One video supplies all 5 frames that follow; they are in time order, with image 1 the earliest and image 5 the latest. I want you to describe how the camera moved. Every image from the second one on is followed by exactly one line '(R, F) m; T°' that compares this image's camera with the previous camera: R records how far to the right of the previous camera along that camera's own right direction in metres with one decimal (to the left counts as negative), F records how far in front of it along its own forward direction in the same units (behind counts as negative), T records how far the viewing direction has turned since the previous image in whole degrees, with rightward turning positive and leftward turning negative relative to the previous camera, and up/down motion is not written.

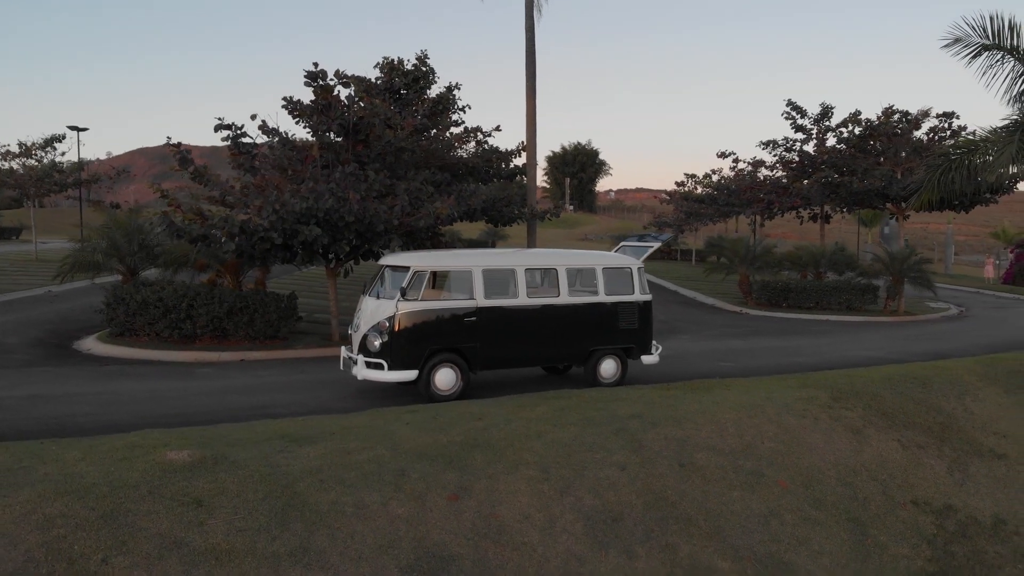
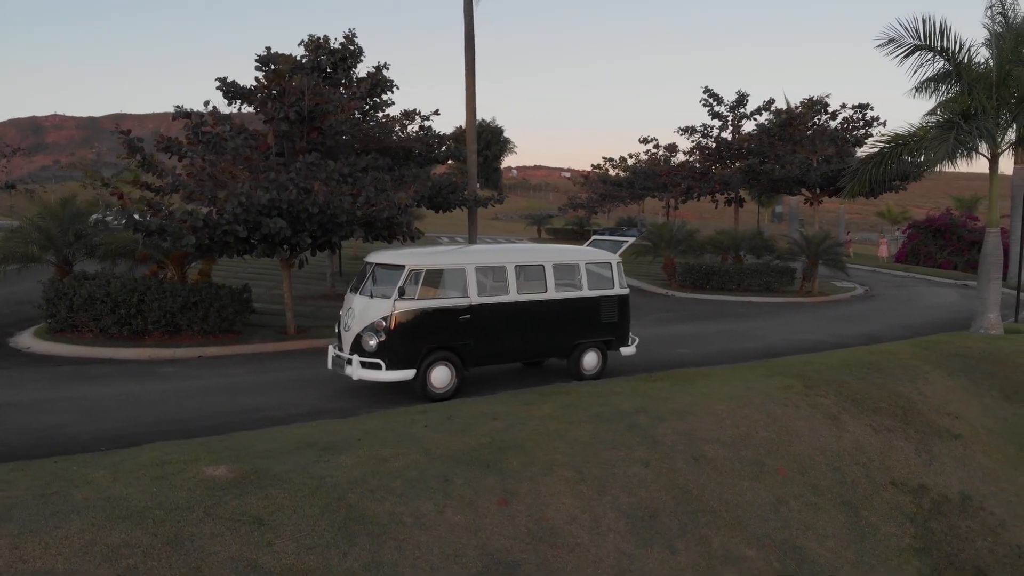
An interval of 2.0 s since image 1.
(-1.2, 0.0) m; +7°
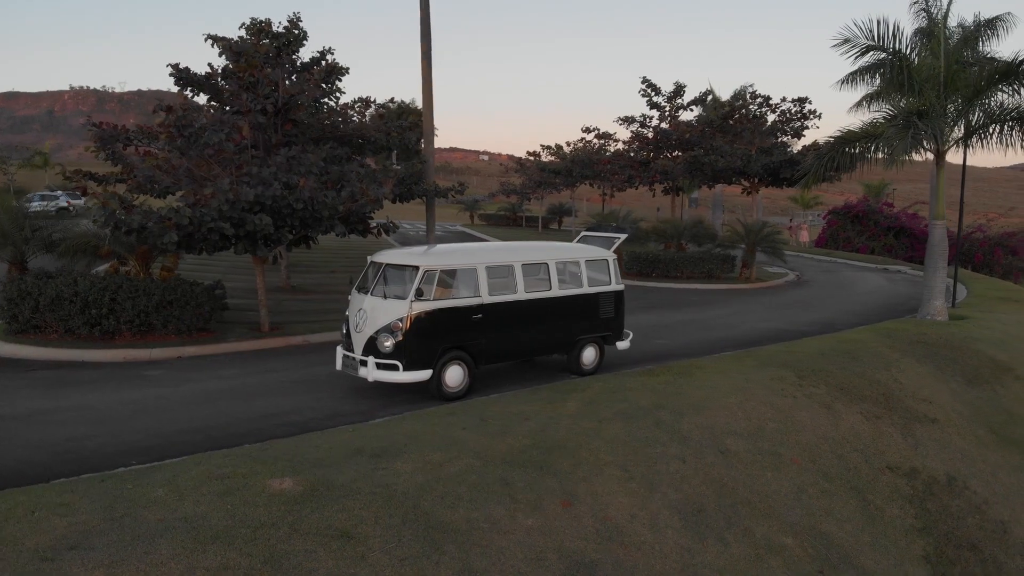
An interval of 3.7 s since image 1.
(-1.2, 0.0) m; +6°
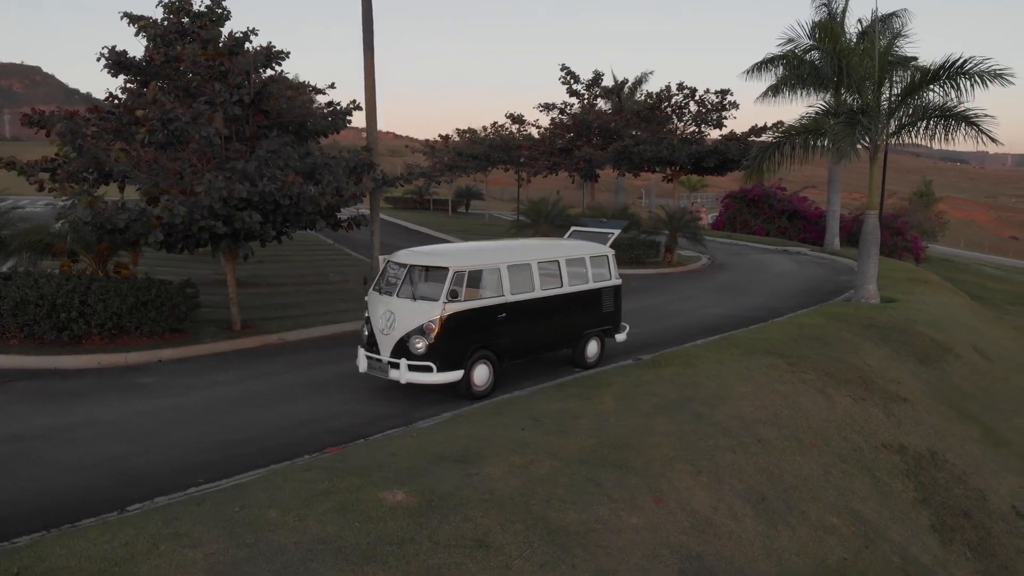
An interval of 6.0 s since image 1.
(-1.8, 0.0) m; +8°
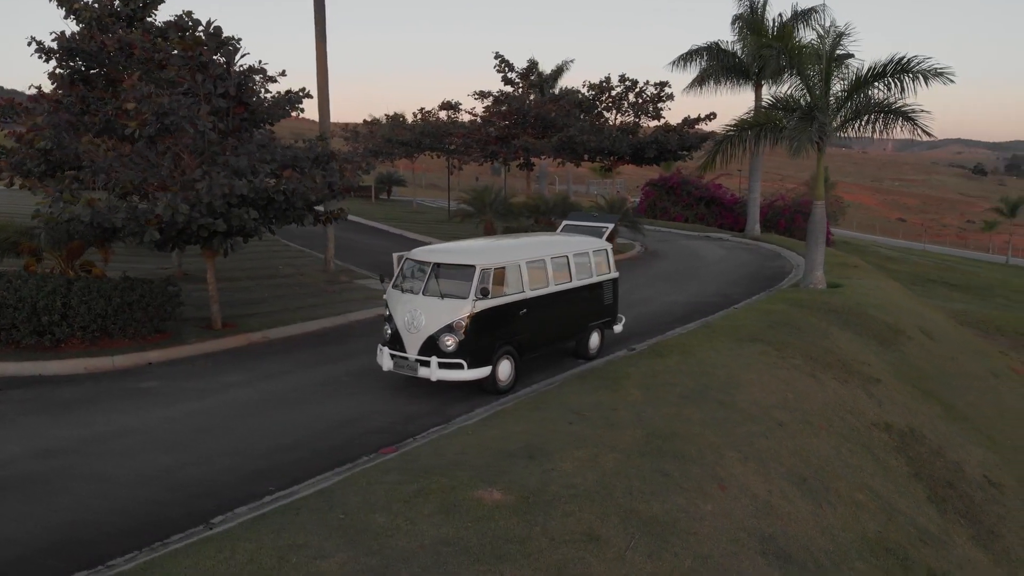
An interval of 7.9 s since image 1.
(-1.5, -0.1) m; +7°
